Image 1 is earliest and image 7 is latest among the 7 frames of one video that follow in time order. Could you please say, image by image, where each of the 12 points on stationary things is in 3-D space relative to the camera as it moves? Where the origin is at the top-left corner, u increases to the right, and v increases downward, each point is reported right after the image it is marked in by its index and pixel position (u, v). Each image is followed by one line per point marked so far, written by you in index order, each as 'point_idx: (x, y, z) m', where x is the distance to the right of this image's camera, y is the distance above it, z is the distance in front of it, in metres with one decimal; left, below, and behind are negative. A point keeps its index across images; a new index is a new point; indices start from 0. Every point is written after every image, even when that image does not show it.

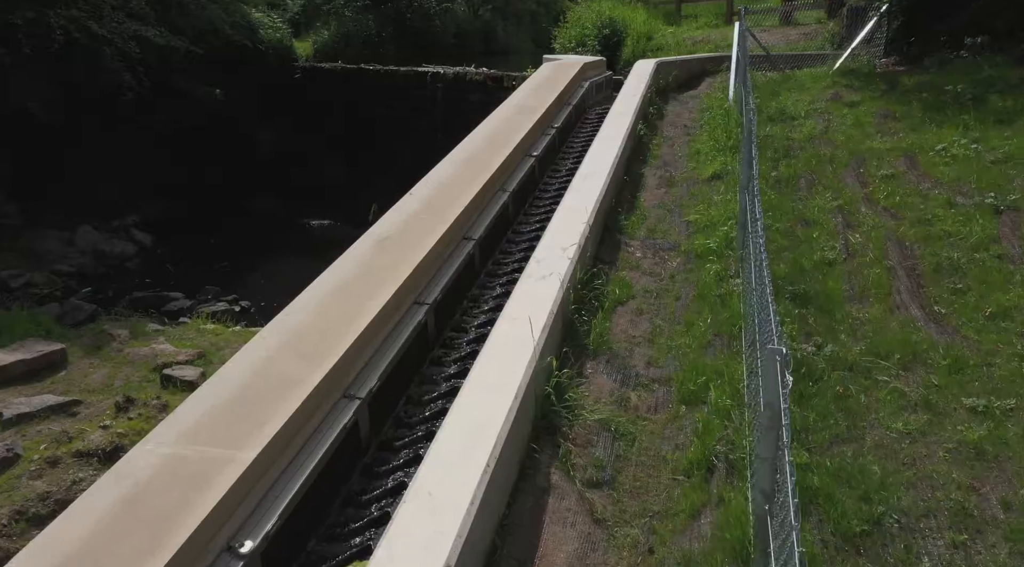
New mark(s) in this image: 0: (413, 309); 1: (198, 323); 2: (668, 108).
0: (-0.5, -0.1, +4.4) m
1: (-3.9, -0.5, +10.7) m
2: (+1.7, +1.9, +9.3) m
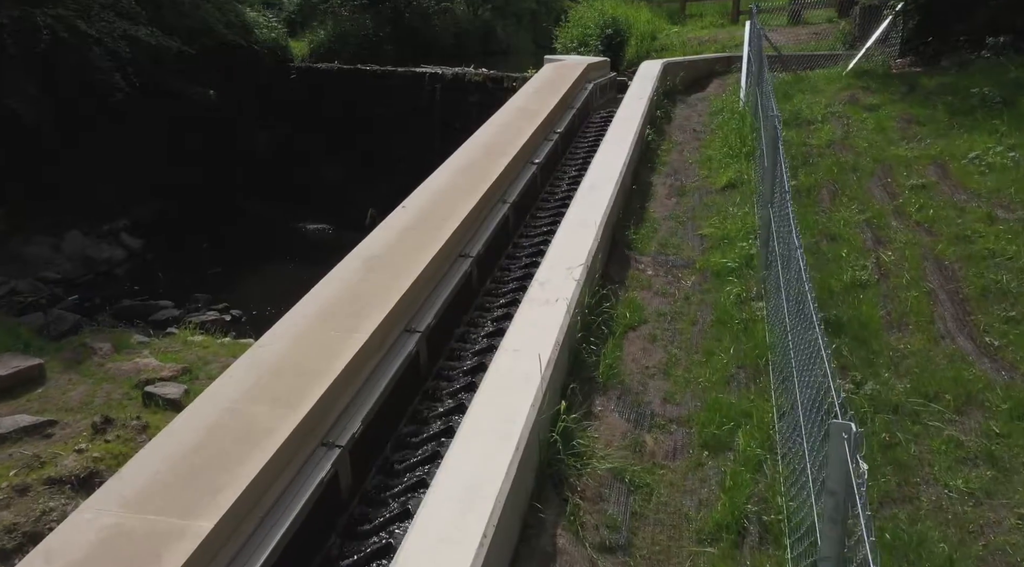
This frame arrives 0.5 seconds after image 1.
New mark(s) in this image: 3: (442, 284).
0: (-0.5, -0.3, +4.0) m
1: (-3.9, -0.6, +10.3) m
2: (+1.7, +1.8, +8.9) m
3: (-0.4, 0.0, +4.6) m
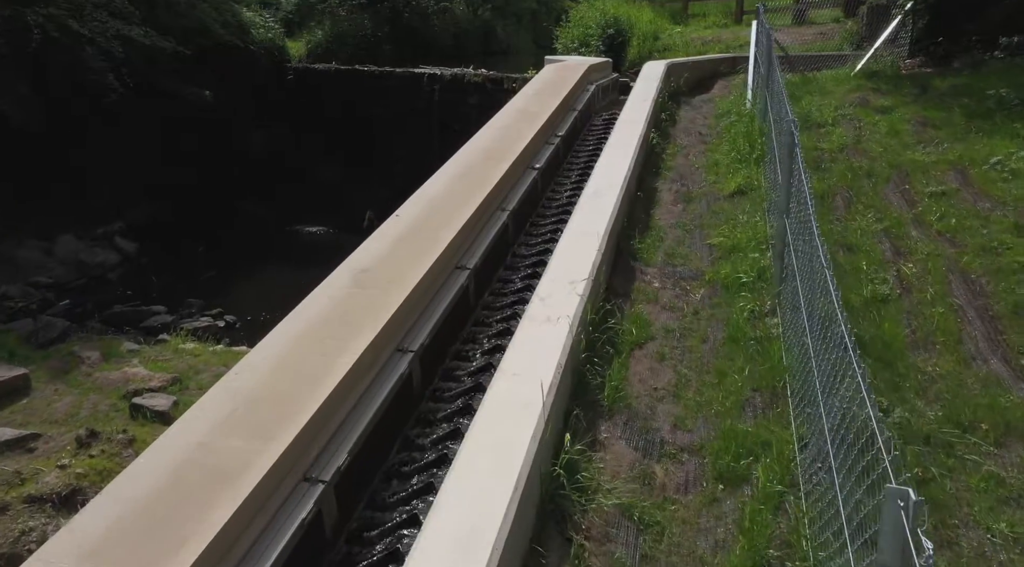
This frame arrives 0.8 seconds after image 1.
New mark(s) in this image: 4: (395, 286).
0: (-0.5, -0.3, +3.7) m
1: (-3.9, -0.7, +10.1) m
2: (+1.7, +1.7, +8.7) m
3: (-0.4, -0.1, +4.3) m
4: (-0.5, 0.0, +4.1) m
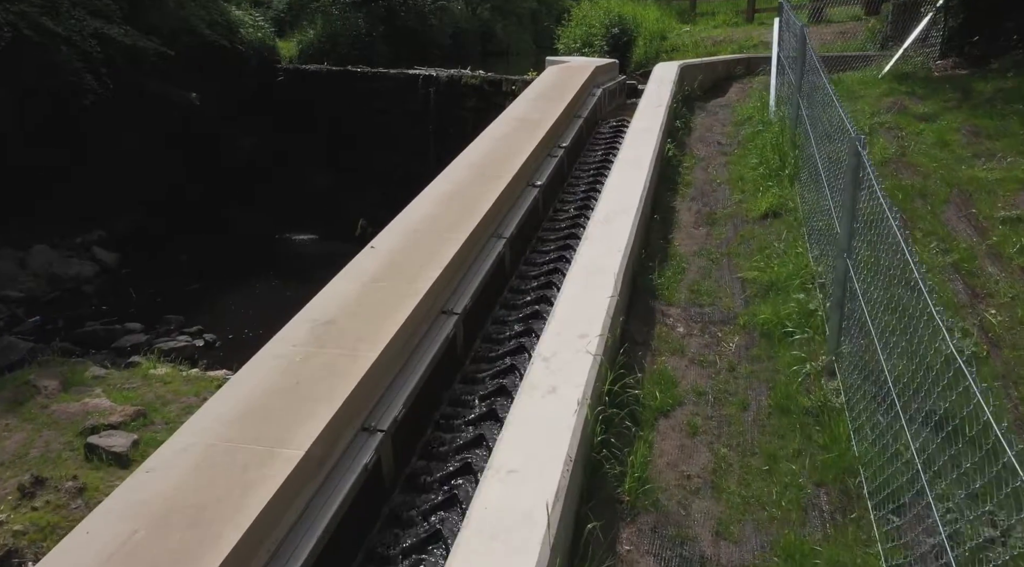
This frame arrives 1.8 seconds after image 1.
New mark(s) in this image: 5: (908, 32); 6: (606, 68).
0: (-0.5, -0.5, +2.9) m
1: (-3.9, -0.9, +9.3) m
2: (+1.7, +1.5, +7.9) m
3: (-0.4, -0.3, +3.5) m
4: (-0.6, -0.2, +3.3) m
5: (+4.6, +2.9, +10.2) m
6: (+0.9, +2.1, +8.4) m
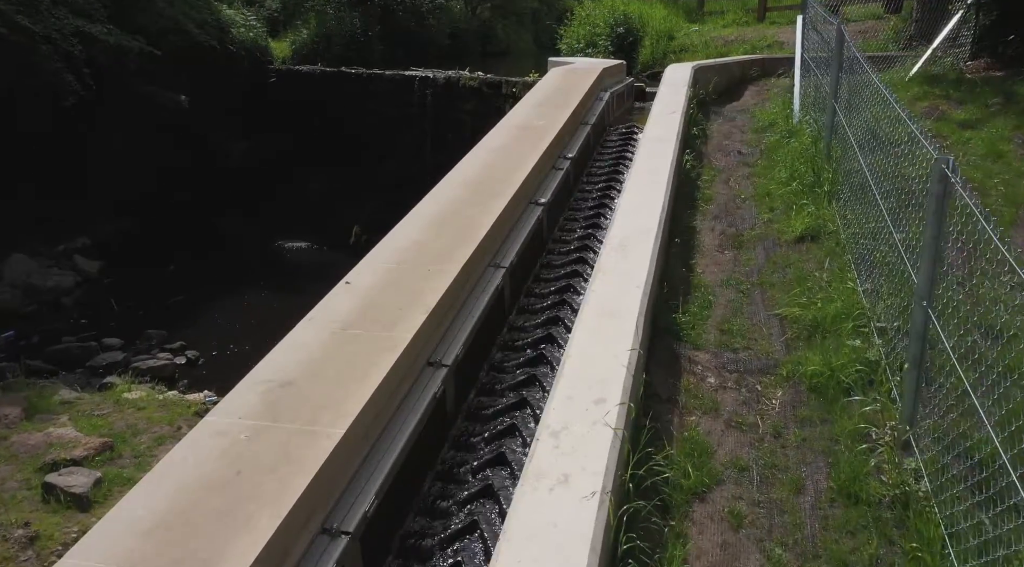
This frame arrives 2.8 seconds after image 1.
0: (-0.5, -0.7, +2.3) m
1: (-3.9, -1.1, +8.6) m
2: (+1.7, +1.3, +7.2) m
3: (-0.4, -0.5, +2.9) m
4: (-0.6, -0.4, +2.6) m
5: (+4.6, +2.8, +9.5) m
6: (+0.9, +1.9, +7.8) m
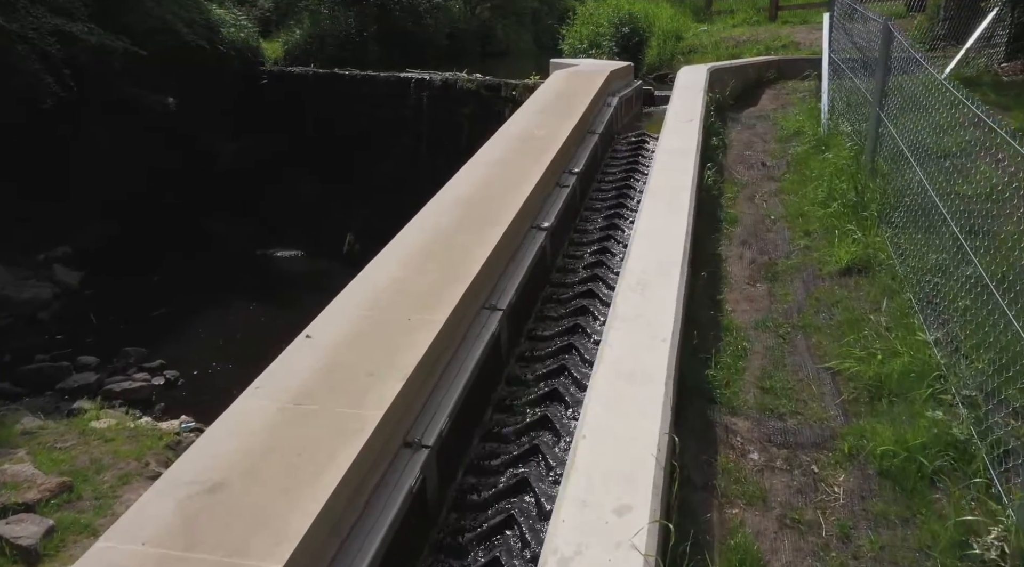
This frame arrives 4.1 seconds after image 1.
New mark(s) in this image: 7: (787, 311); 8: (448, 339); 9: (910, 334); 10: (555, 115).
0: (-0.5, -0.9, +1.6) m
1: (-3.9, -1.2, +8.0) m
2: (+1.7, +1.1, +6.6) m
3: (-0.4, -0.6, +2.2) m
4: (-0.6, -0.6, +2.0) m
5: (+4.6, +2.6, +8.9) m
6: (+0.9, +1.7, +7.1) m
7: (+1.2, -0.1, +3.8) m
8: (-0.2, -0.2, +2.9) m
9: (+1.5, -0.2, +3.3) m
10: (+0.3, +1.1, +5.5) m
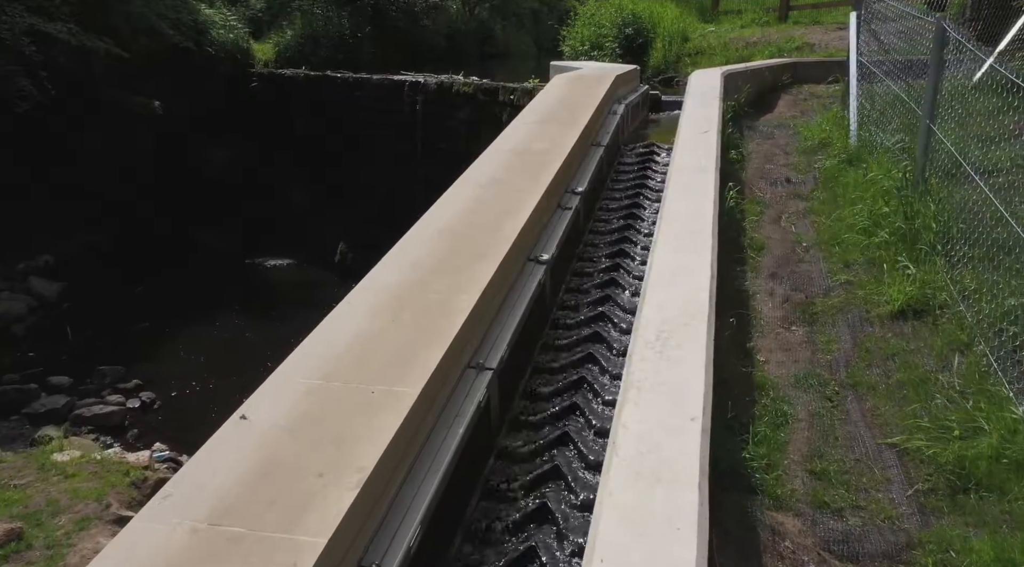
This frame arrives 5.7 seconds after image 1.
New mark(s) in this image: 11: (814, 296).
0: (-0.6, -1.1, +1.0) m
1: (-3.9, -1.4, +7.3) m
2: (+1.6, +1.0, +5.9) m
3: (-0.4, -0.8, +1.6) m
4: (-0.6, -0.7, +1.4) m
5: (+4.6, +2.4, +8.3) m
6: (+0.9, +1.6, +6.5) m
7: (+1.2, -0.3, +3.1) m
8: (-0.3, -0.4, +2.3) m
9: (+1.5, -0.4, +2.7) m
10: (+0.3, +0.9, +4.8) m
11: (+1.3, -0.1, +3.6) m
